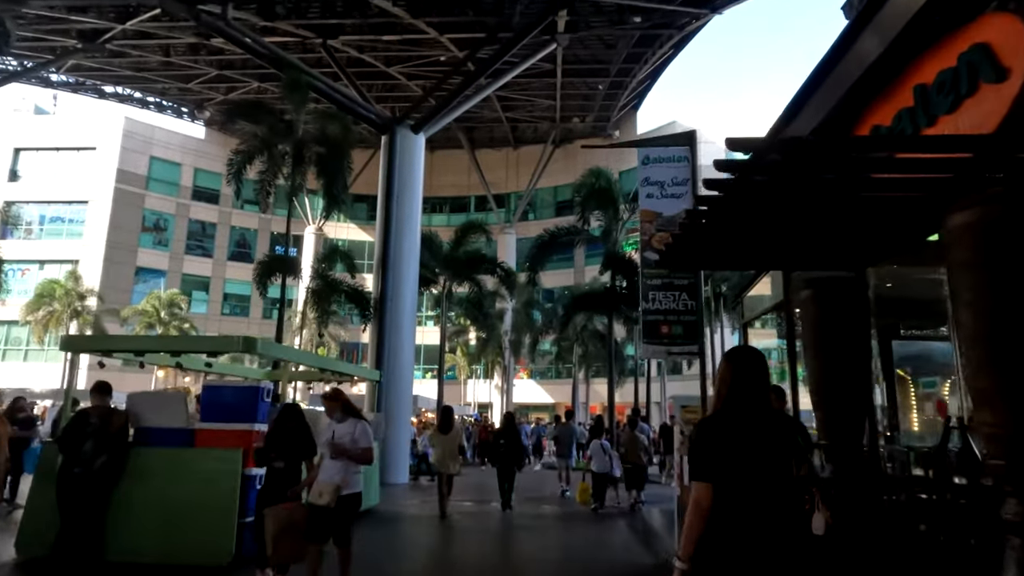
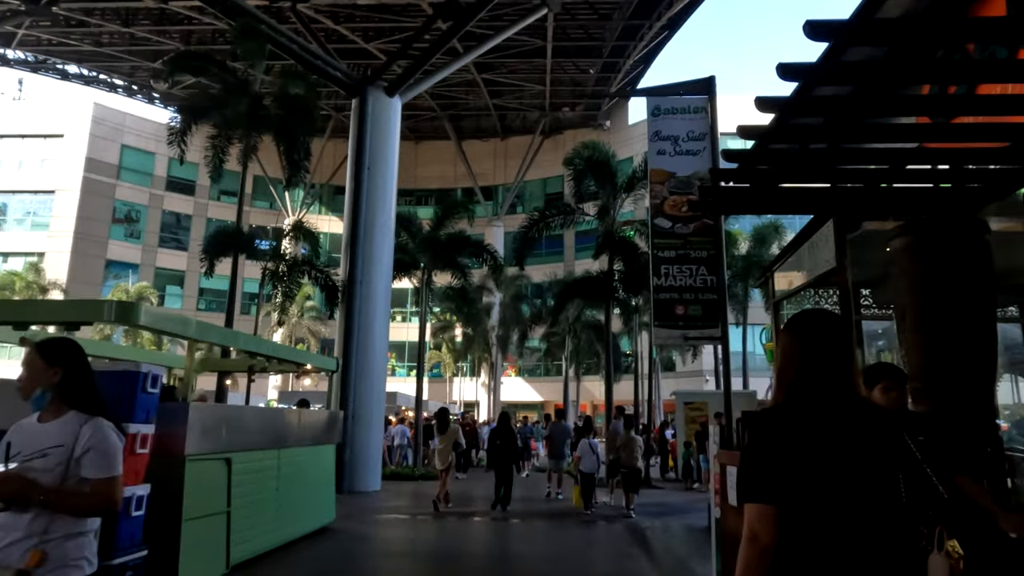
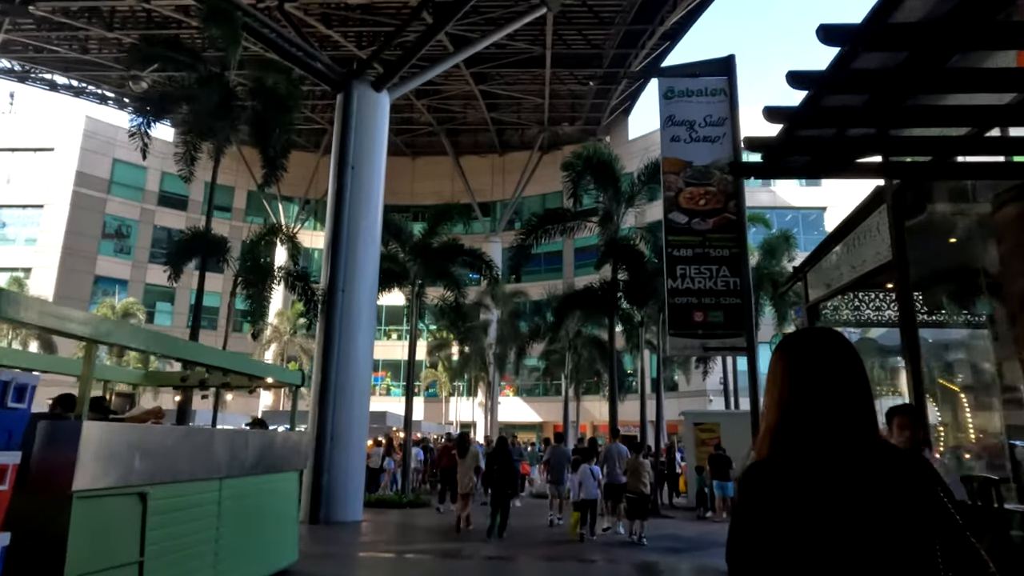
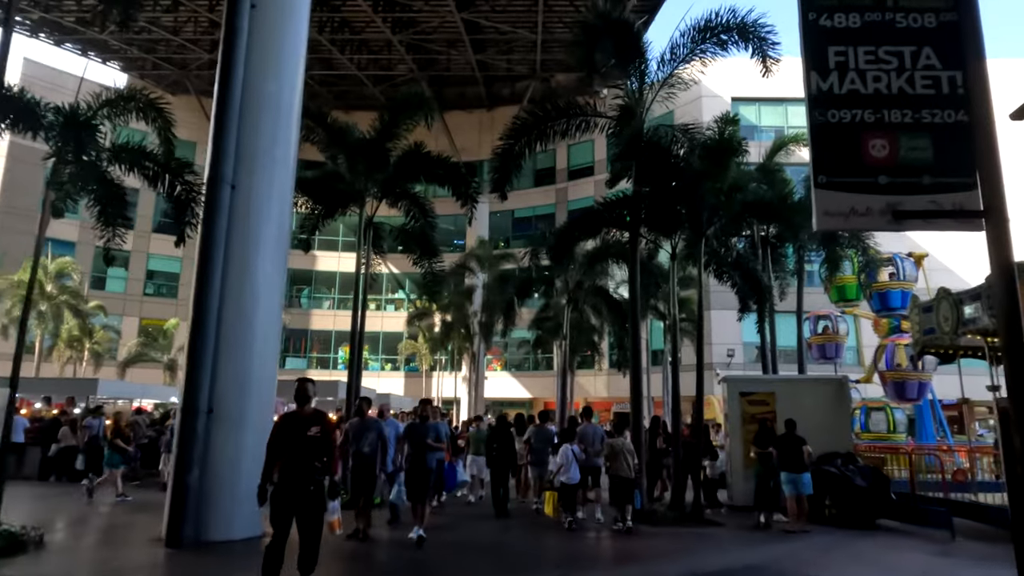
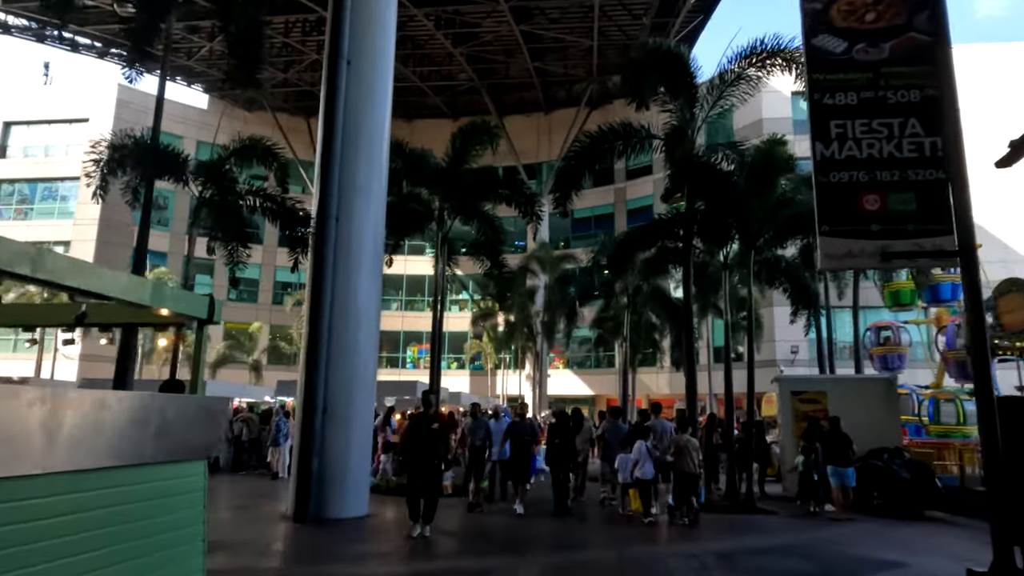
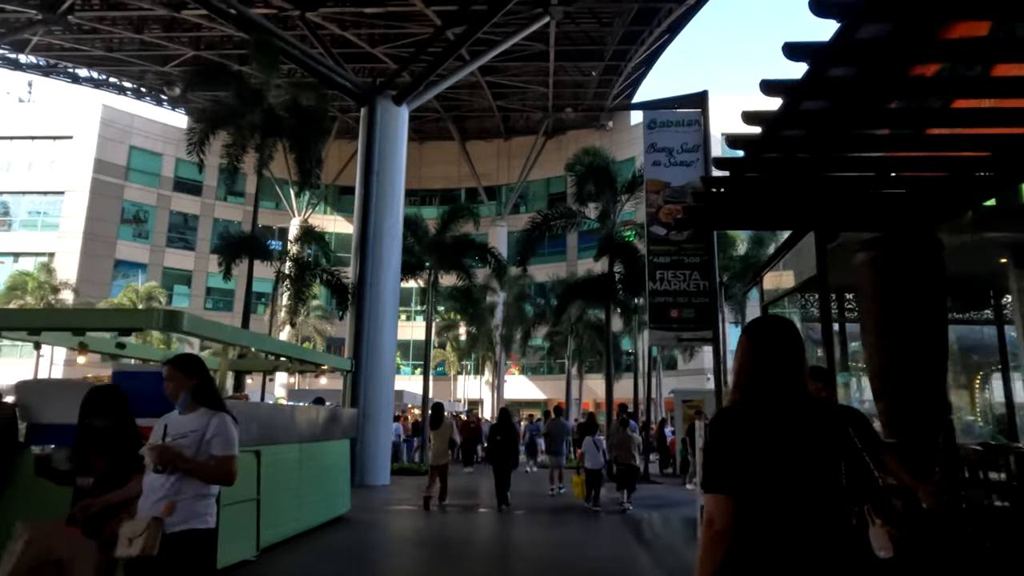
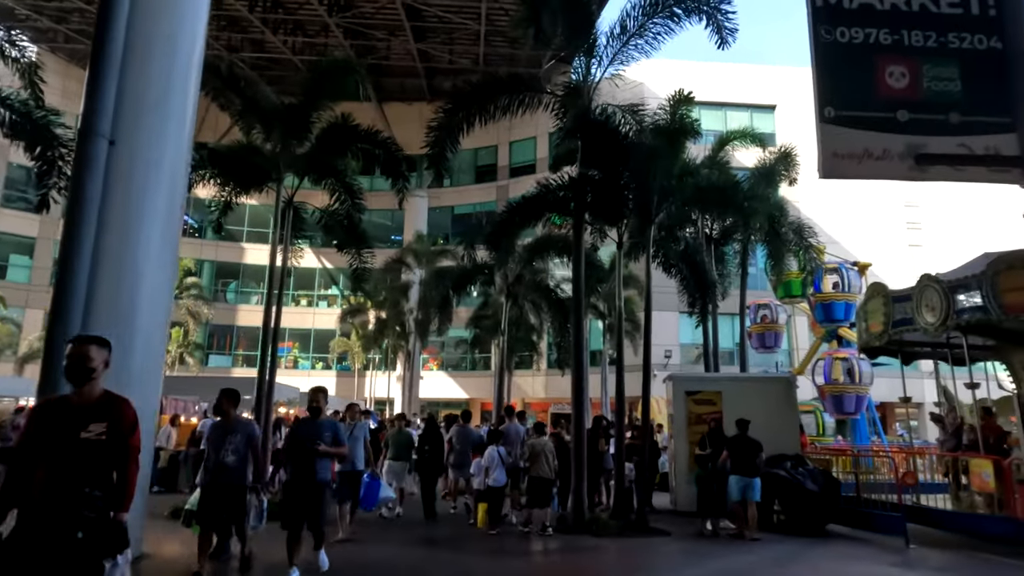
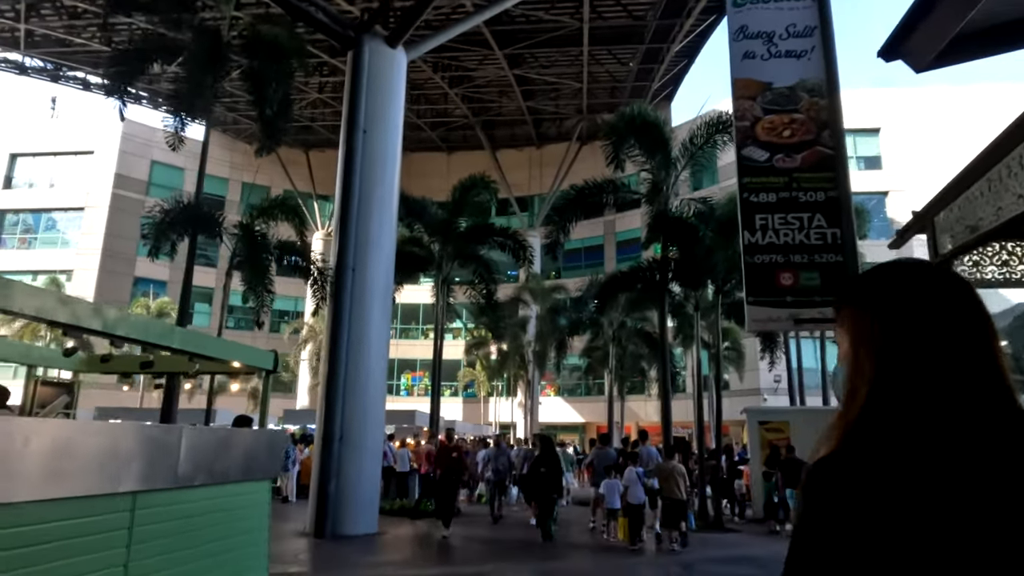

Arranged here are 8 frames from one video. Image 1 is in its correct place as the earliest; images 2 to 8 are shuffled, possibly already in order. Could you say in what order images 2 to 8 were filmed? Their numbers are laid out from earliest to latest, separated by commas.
6, 2, 3, 8, 5, 4, 7
